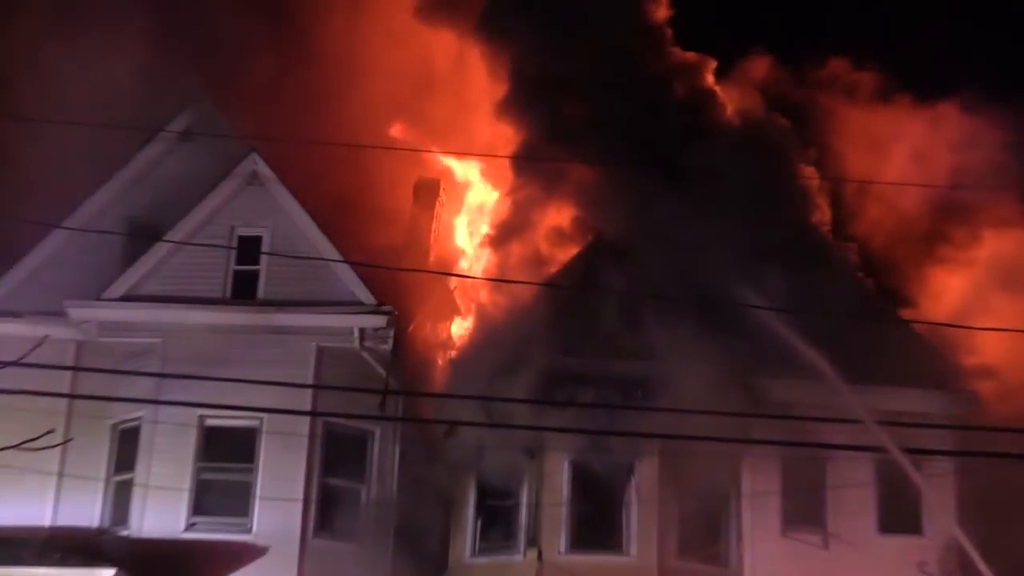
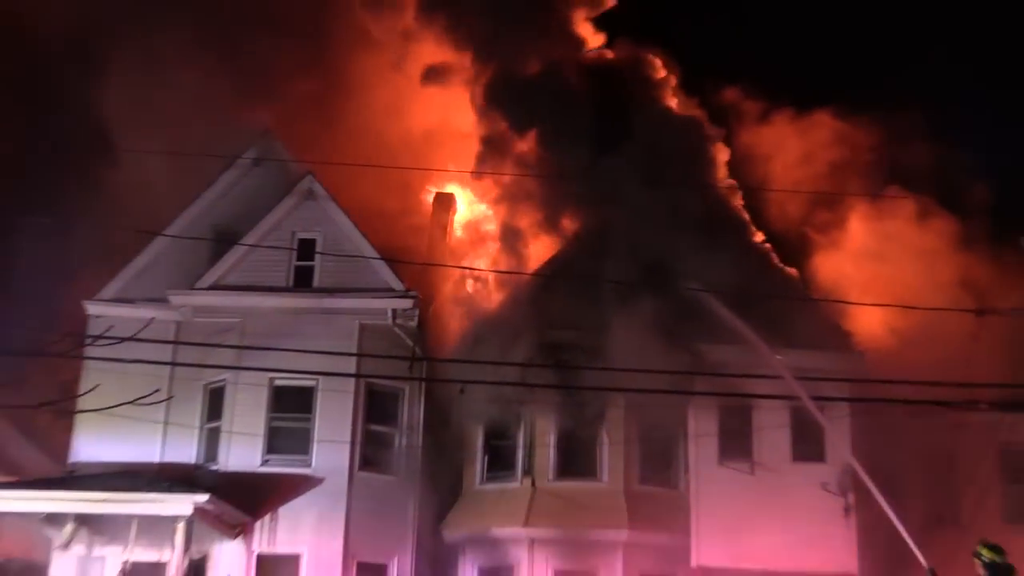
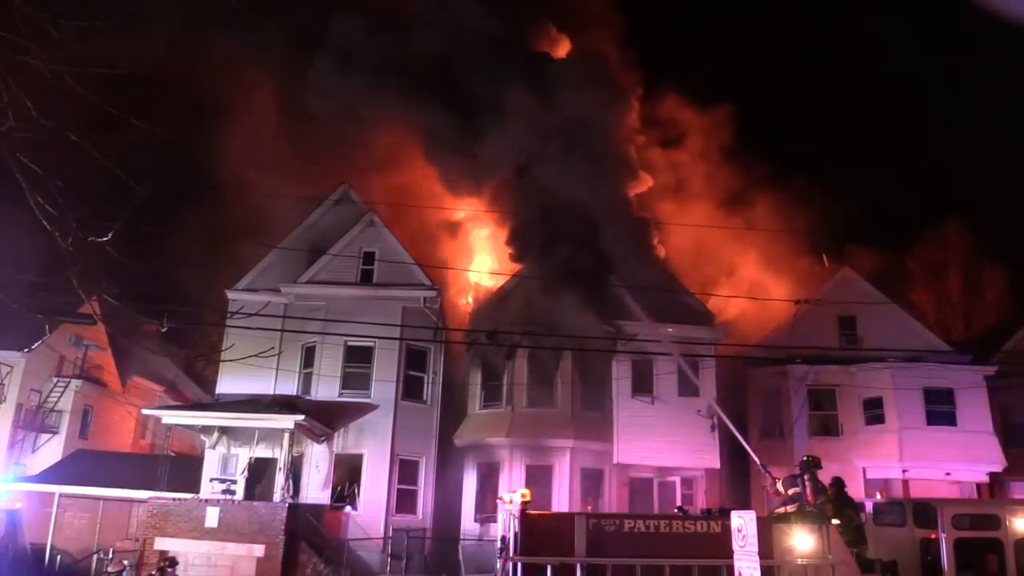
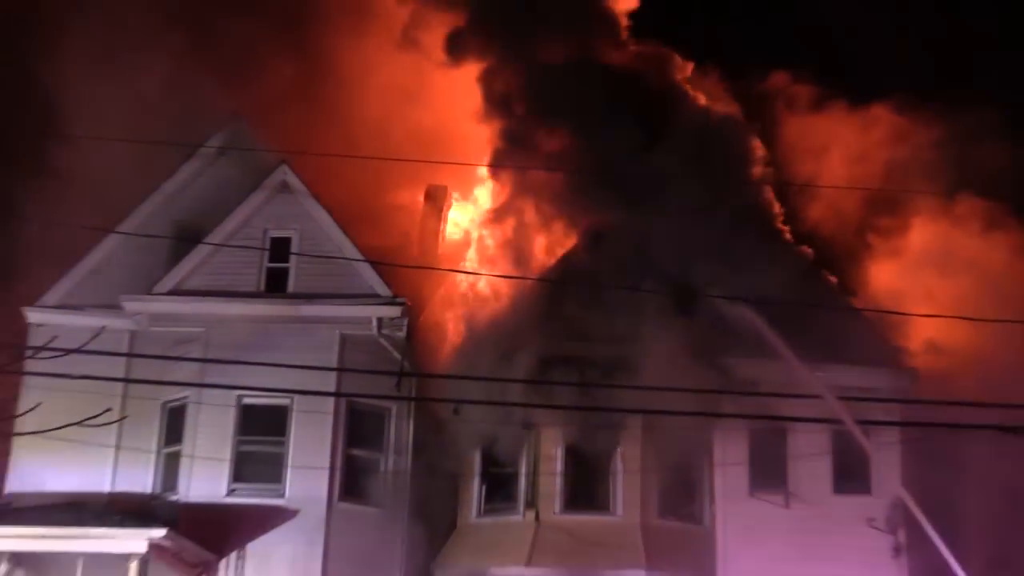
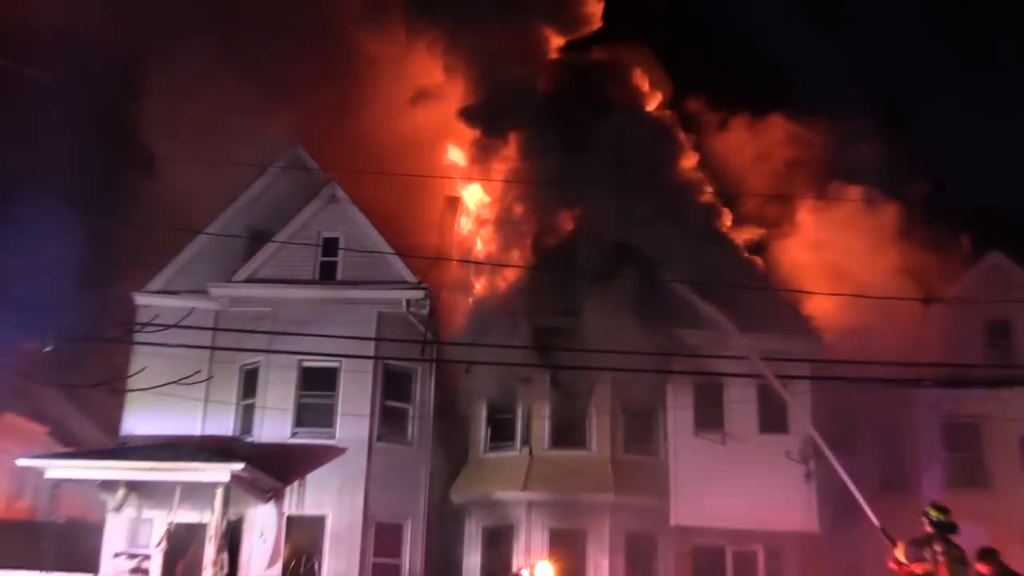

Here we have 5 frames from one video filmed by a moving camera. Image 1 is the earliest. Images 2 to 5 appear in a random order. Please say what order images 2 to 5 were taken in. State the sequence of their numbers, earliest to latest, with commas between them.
4, 2, 5, 3
